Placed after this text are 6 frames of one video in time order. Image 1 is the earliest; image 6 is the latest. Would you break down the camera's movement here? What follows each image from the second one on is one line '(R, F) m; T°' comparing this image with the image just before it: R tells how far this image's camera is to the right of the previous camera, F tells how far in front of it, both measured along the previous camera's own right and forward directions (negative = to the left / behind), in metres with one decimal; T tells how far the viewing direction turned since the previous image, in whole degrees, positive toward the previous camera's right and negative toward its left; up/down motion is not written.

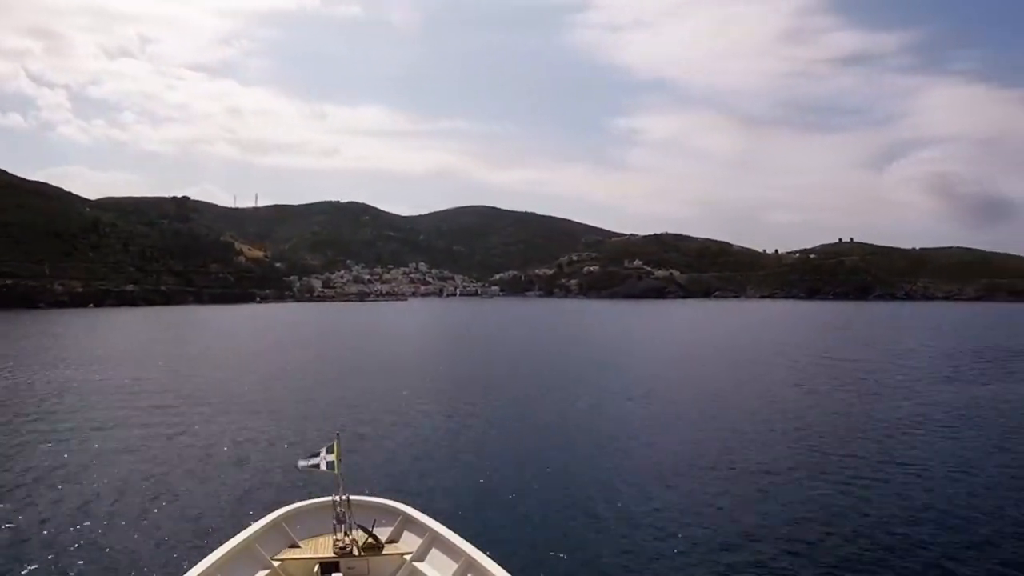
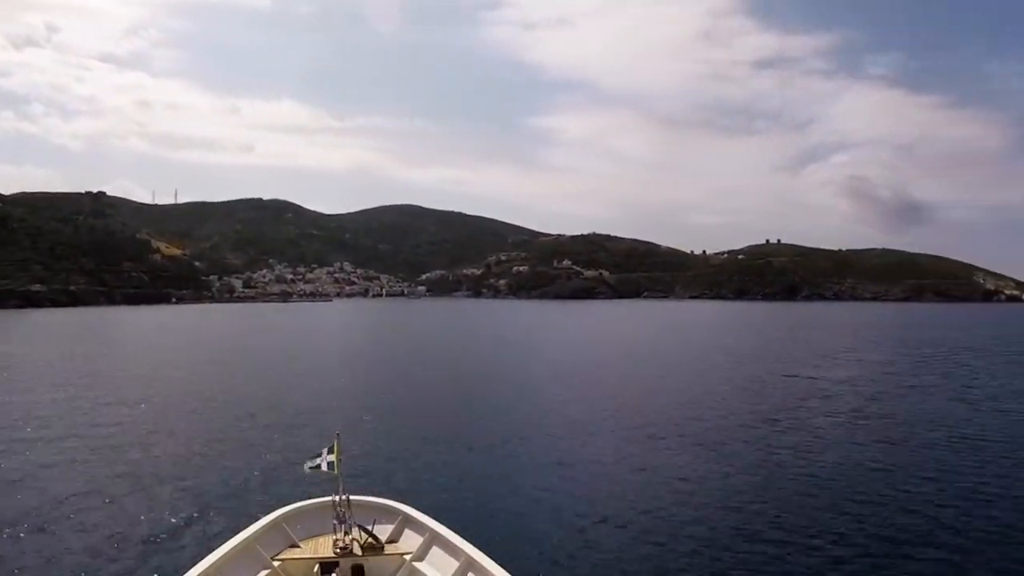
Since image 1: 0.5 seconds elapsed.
(-2.1, -0.3) m; +7°
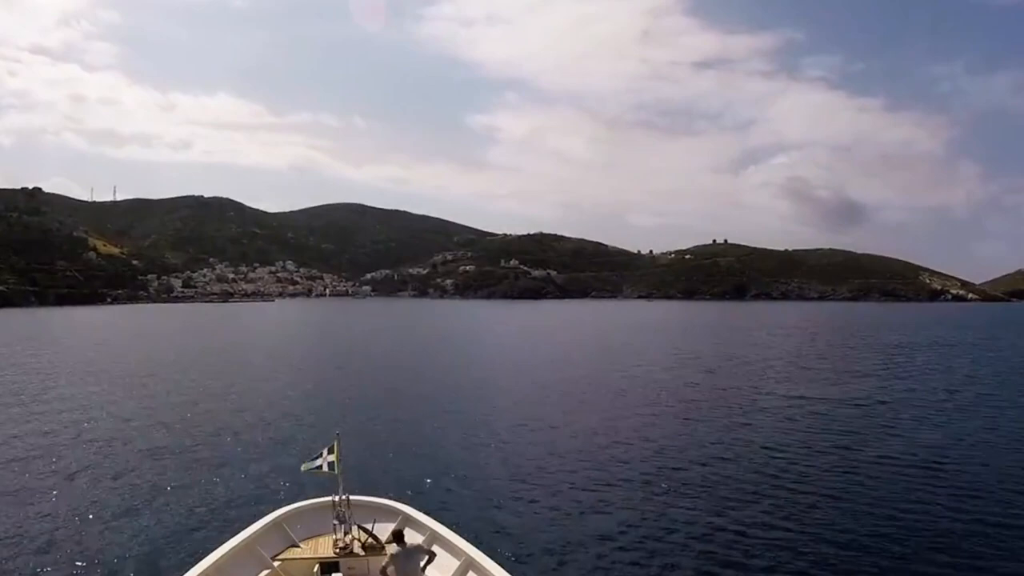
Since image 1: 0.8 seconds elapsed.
(-1.5, -0.5) m; +5°
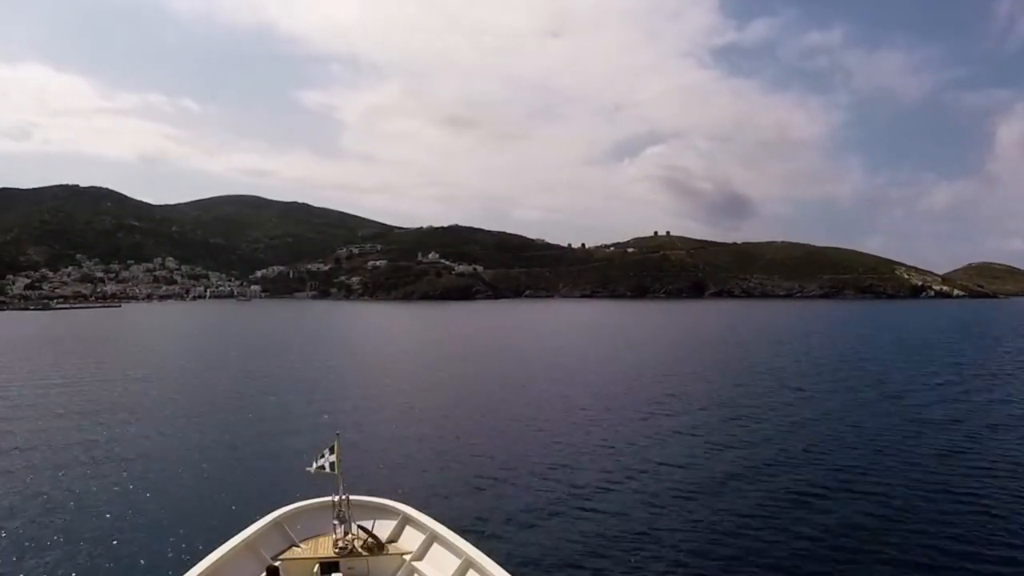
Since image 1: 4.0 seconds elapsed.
(-2.8, -0.1) m; +9°
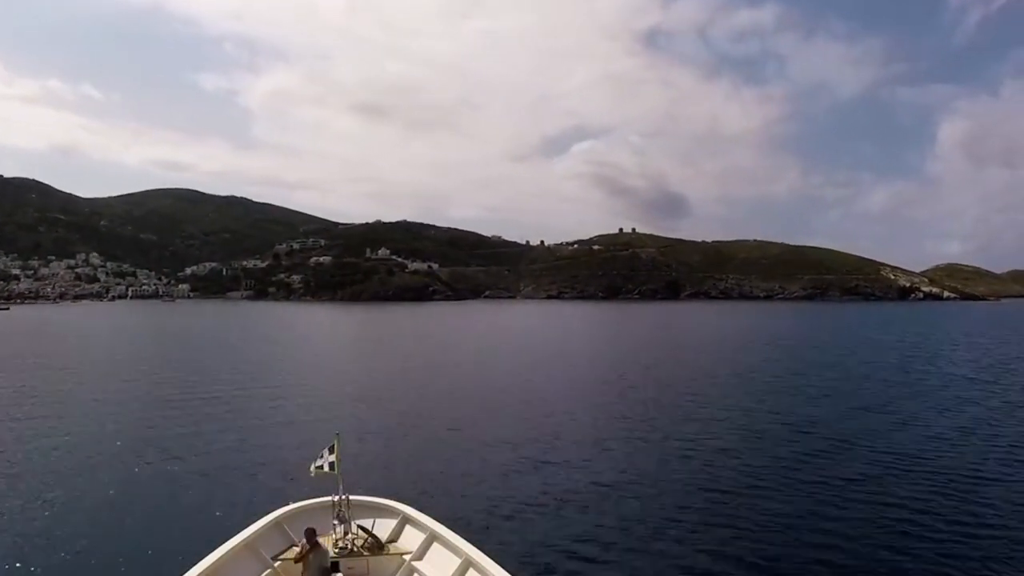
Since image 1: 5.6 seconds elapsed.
(-1.4, +0.7) m; +5°
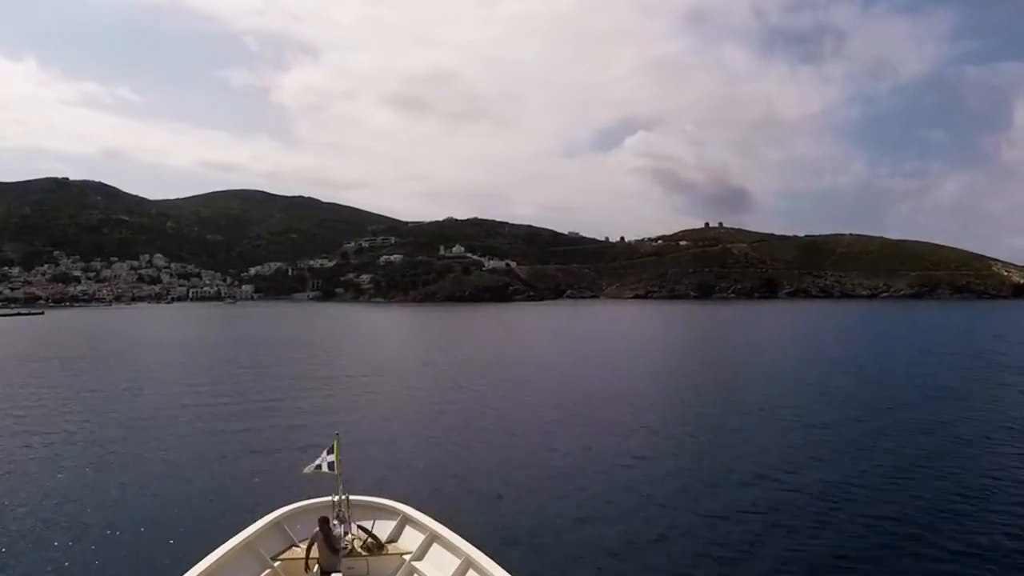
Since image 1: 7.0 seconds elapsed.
(+1.6, +0.7) m; -6°
